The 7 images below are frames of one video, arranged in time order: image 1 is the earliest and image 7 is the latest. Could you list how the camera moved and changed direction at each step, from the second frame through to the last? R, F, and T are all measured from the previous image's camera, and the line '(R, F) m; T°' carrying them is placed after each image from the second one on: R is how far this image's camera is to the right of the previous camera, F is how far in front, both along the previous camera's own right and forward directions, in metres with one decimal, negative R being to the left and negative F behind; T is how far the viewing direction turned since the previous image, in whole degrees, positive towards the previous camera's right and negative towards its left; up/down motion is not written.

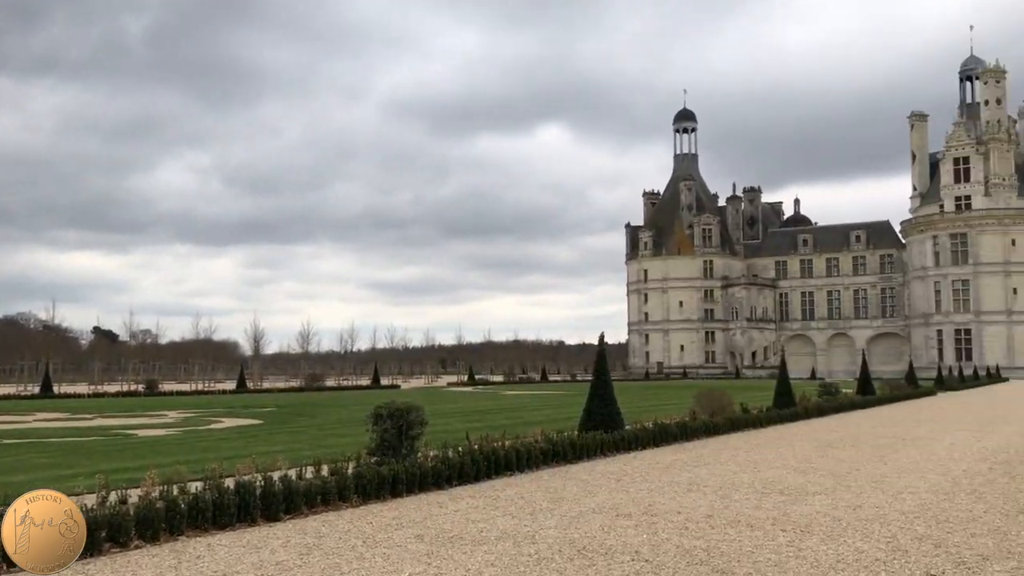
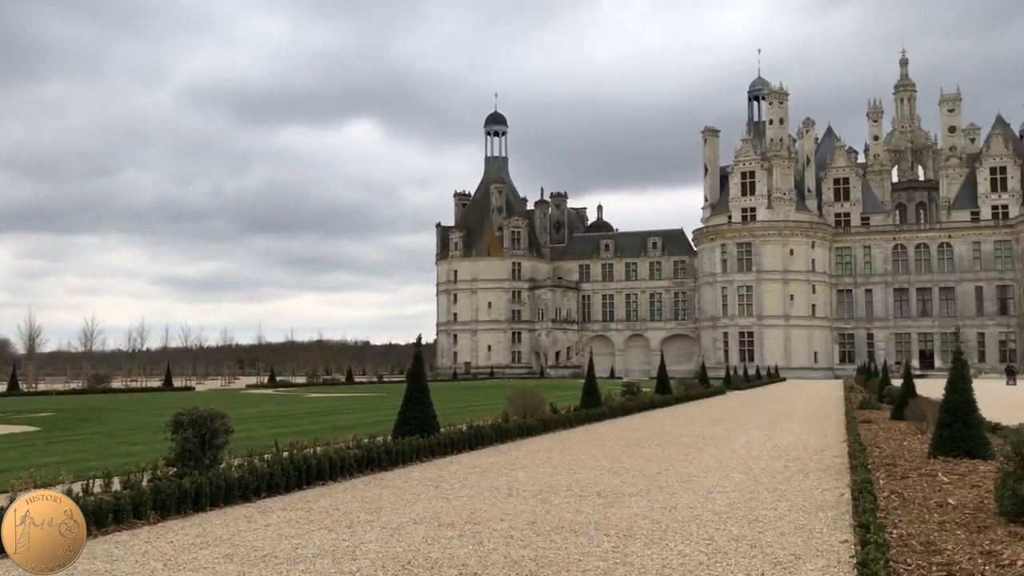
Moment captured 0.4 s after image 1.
(-0.1, +0.3) m; +12°
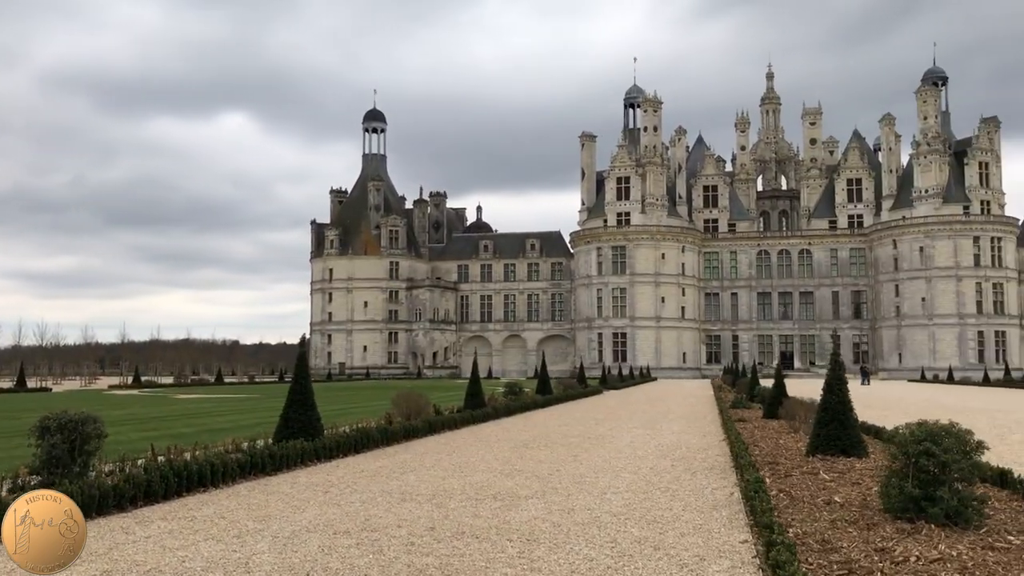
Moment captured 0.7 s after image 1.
(-0.2, +0.2) m; +8°
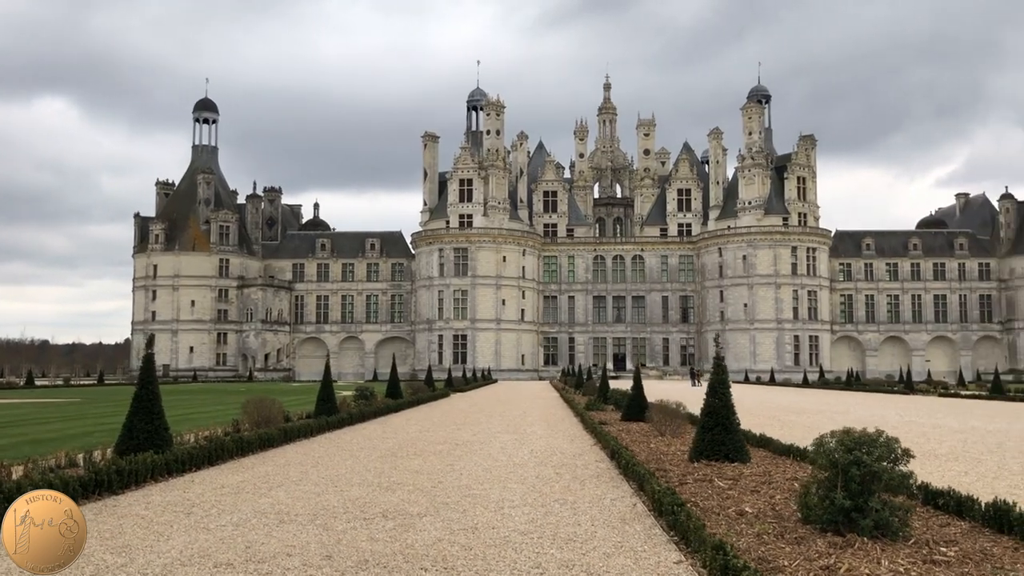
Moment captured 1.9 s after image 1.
(-0.5, +0.6) m; +10°
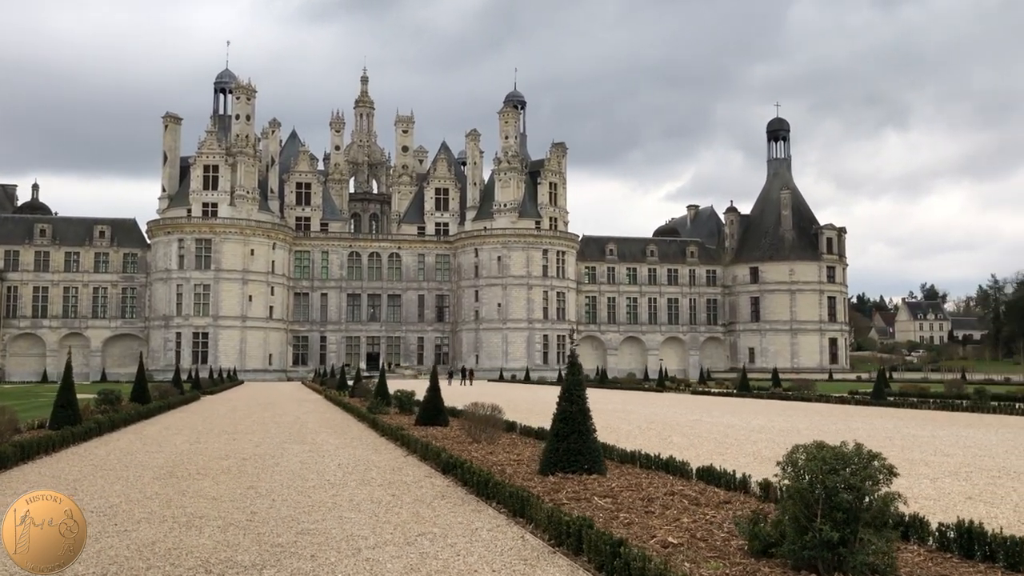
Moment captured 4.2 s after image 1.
(-0.8, +1.6) m; +16°
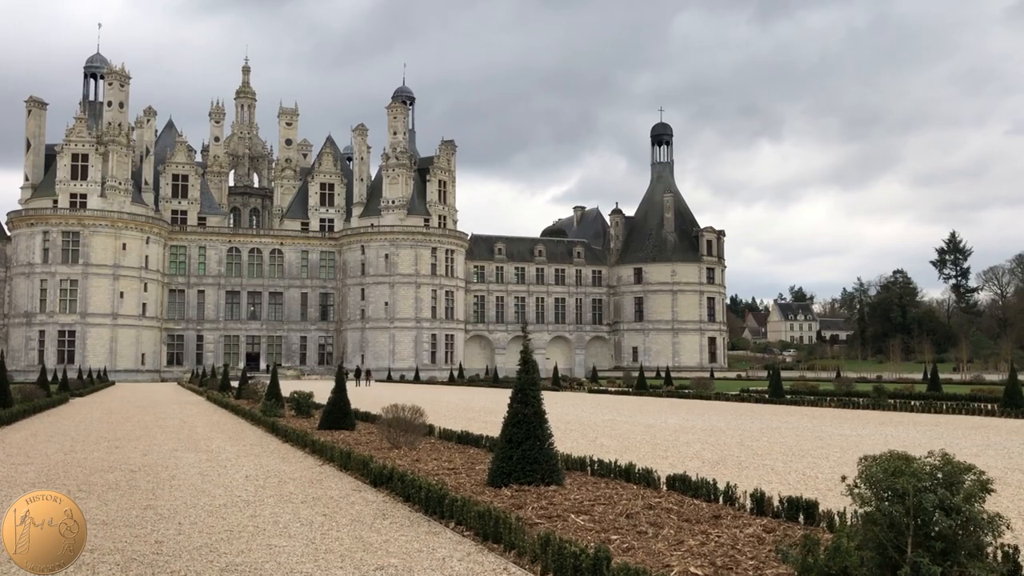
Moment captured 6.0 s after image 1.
(-0.6, +1.1) m; +7°
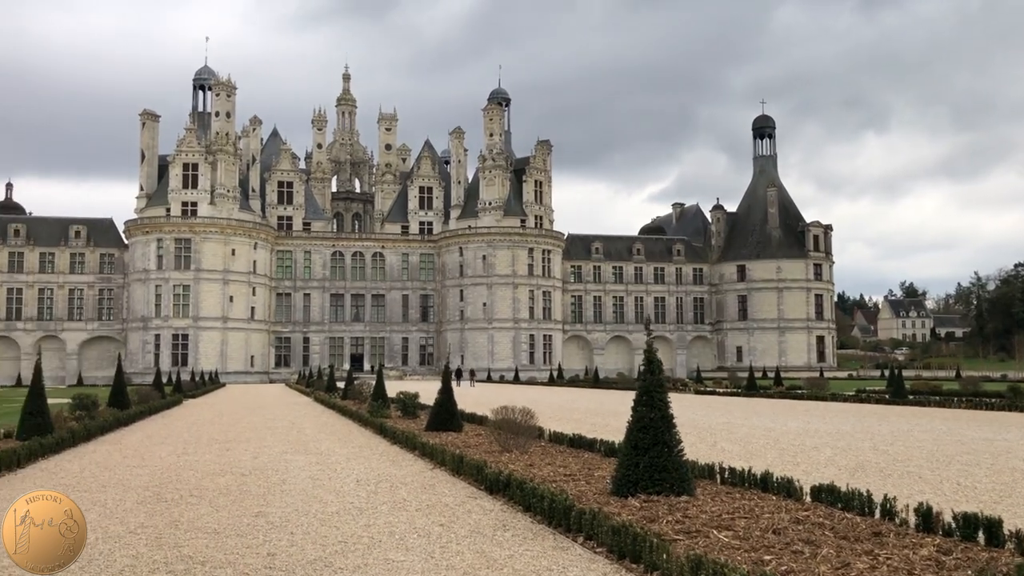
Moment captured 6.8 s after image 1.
(-0.2, +0.5) m; -6°
